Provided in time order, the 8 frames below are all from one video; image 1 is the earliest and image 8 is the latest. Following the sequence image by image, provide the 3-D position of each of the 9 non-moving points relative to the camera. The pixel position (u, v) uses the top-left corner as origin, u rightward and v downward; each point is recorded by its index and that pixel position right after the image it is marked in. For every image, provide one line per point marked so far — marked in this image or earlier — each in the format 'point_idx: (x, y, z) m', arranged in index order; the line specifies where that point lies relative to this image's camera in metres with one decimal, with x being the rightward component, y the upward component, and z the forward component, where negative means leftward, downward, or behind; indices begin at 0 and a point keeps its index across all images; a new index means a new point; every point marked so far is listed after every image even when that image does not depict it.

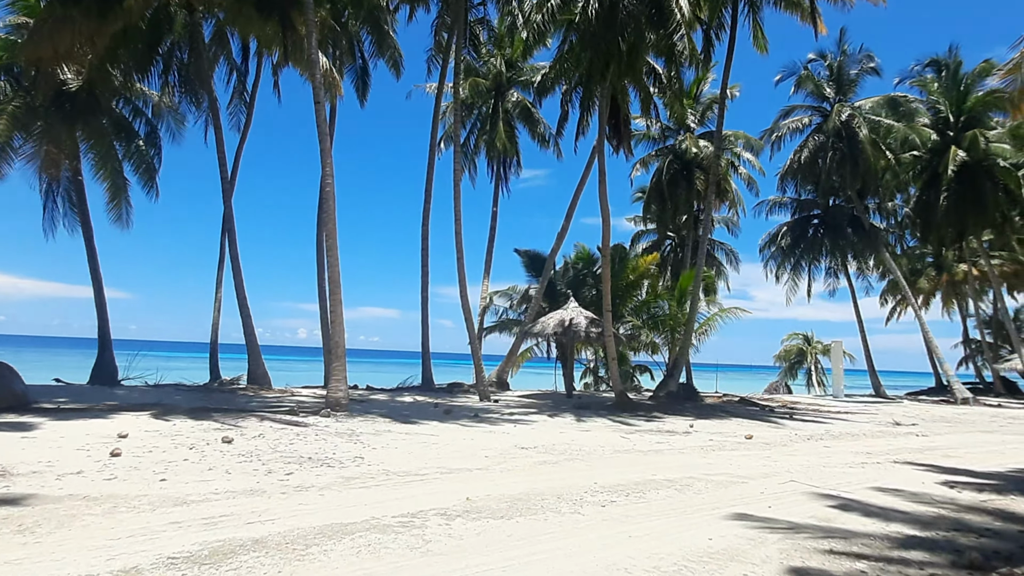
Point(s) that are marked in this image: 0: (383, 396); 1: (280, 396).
0: (-3.2, -2.7, +16.8) m
1: (-5.1, -2.4, +14.8) m
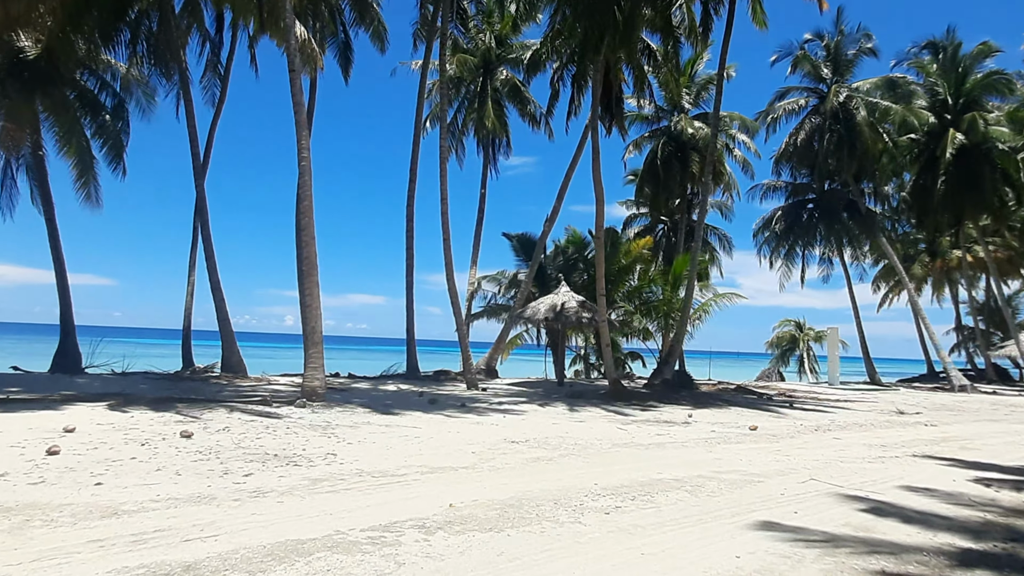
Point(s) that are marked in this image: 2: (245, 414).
0: (-3.5, -2.3, +16.0) m
1: (-5.3, -2.0, +14.0) m
2: (-3.9, -1.9, +9.9) m
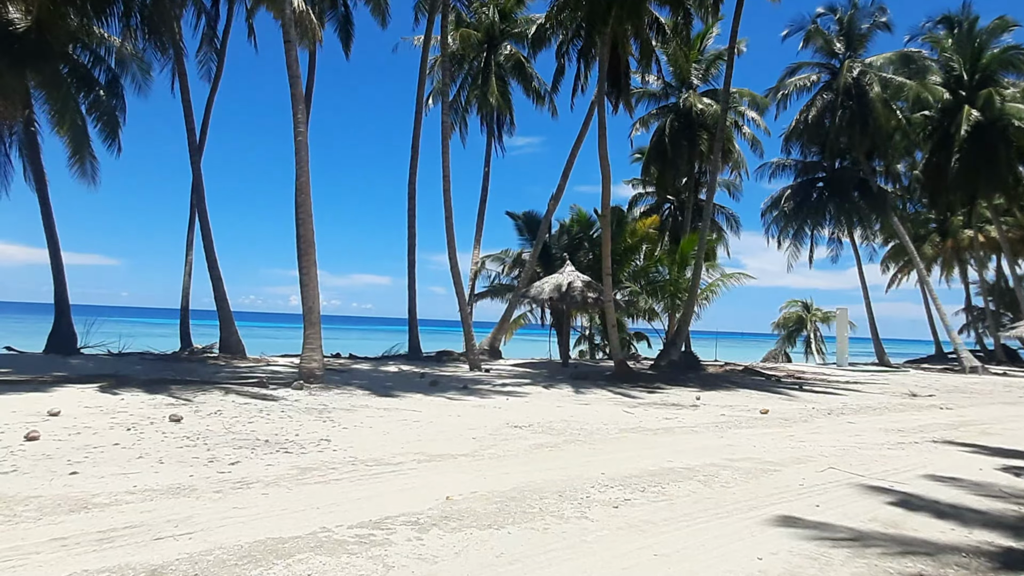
0: (-3.4, -1.8, +15.7) m
1: (-5.2, -1.6, +13.7) m
2: (-3.8, -1.6, +9.6) m
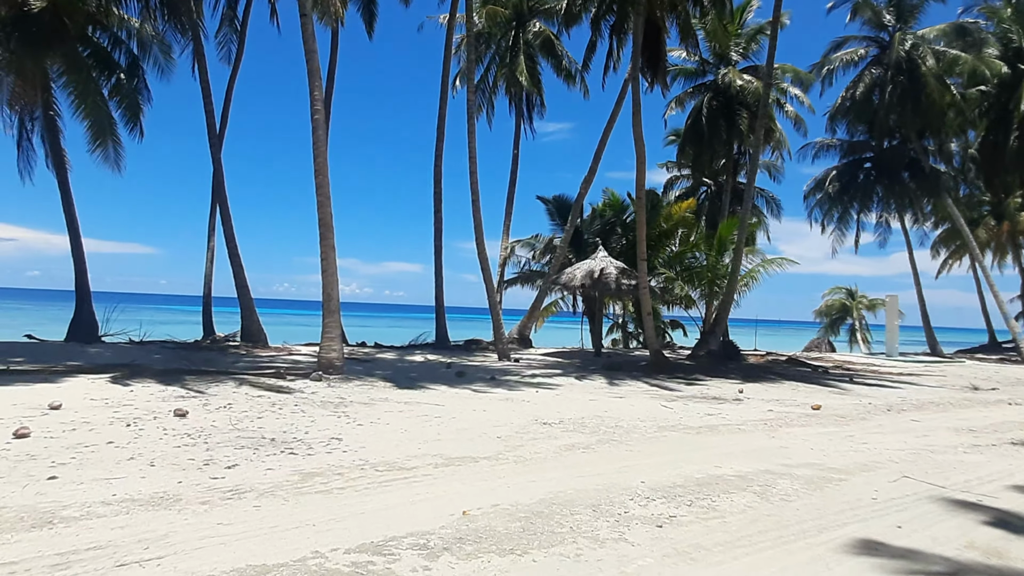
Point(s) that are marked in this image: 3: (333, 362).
0: (-2.7, -1.5, +15.2) m
1: (-4.6, -1.3, +13.2) m
2: (-3.5, -1.4, +9.1) m
3: (-2.9, -1.2, +10.9) m
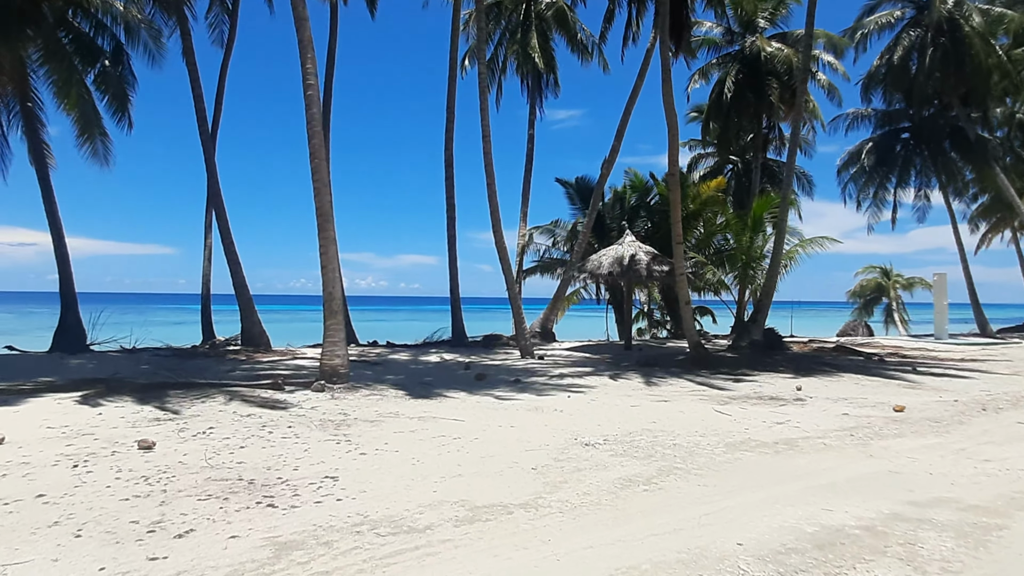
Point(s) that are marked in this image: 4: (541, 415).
0: (-2.2, -1.4, +13.9) m
1: (-4.2, -1.3, +12.0) m
2: (-3.1, -1.4, +7.9) m
3: (-2.5, -1.2, +9.7) m
4: (+0.3, -1.5, +7.8) m
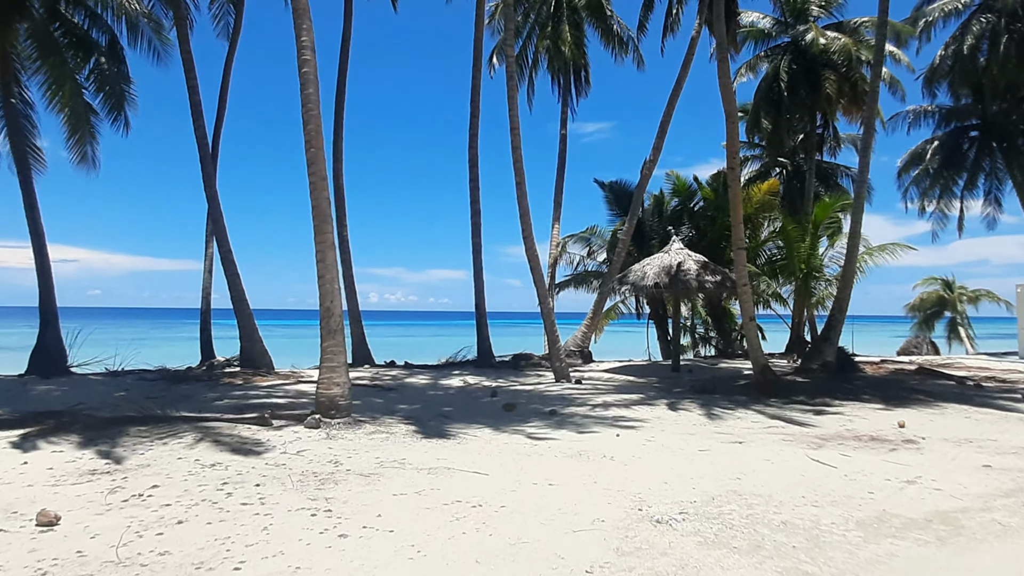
0: (-1.6, -1.6, +12.3) m
1: (-3.7, -1.5, +10.5) m
2: (-2.8, -1.5, +6.3) m
3: (-2.1, -1.3, +8.0) m
4: (+0.7, -1.6, +6.0) m
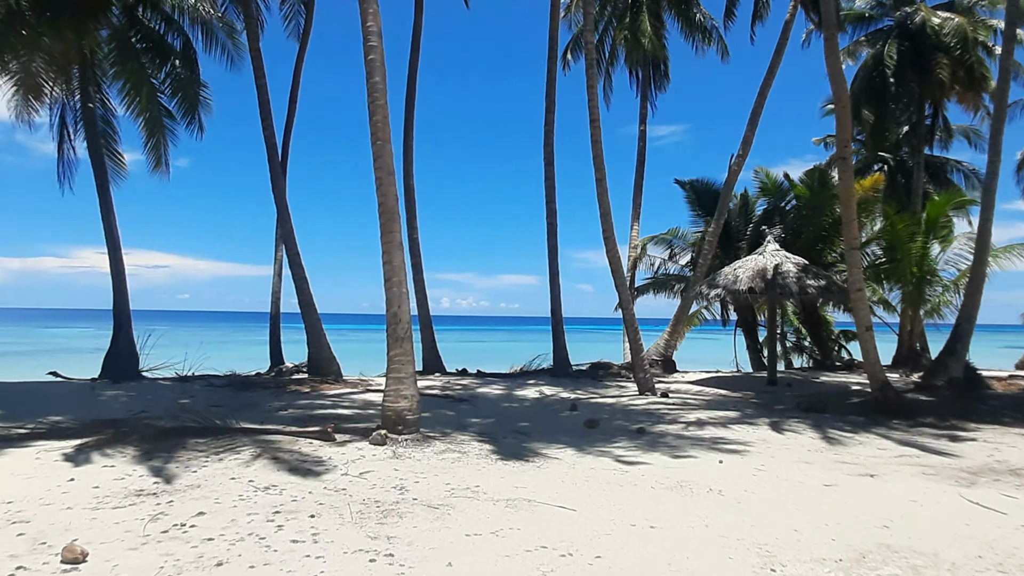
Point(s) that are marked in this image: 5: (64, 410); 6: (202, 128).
0: (-0.3, -1.7, +11.5) m
1: (-2.5, -1.6, +10.0) m
2: (-2.0, -1.5, +5.7) m
3: (-1.2, -1.4, +7.4) m
4: (+1.4, -1.6, +5.1) m
5: (-5.3, -1.5, +8.1) m
6: (-6.8, +3.5, +15.0) m
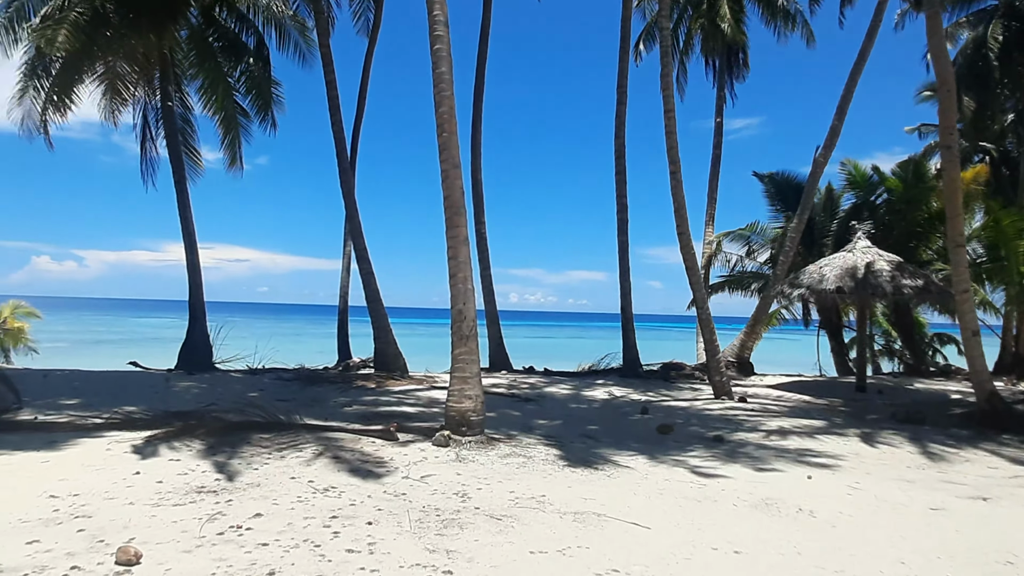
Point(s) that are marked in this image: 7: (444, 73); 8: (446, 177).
0: (+0.8, -1.6, +11.2) m
1: (-1.5, -1.5, +9.8) m
2: (-1.5, -1.5, +5.5) m
3: (-0.5, -1.3, +7.1) m
4: (+1.8, -1.6, +4.6) m
5: (-4.5, -1.4, +8.3) m
6: (-5.3, +3.7, +15.2) m
7: (-0.7, +2.4, +7.5) m
8: (-0.7, +1.2, +7.4) m
